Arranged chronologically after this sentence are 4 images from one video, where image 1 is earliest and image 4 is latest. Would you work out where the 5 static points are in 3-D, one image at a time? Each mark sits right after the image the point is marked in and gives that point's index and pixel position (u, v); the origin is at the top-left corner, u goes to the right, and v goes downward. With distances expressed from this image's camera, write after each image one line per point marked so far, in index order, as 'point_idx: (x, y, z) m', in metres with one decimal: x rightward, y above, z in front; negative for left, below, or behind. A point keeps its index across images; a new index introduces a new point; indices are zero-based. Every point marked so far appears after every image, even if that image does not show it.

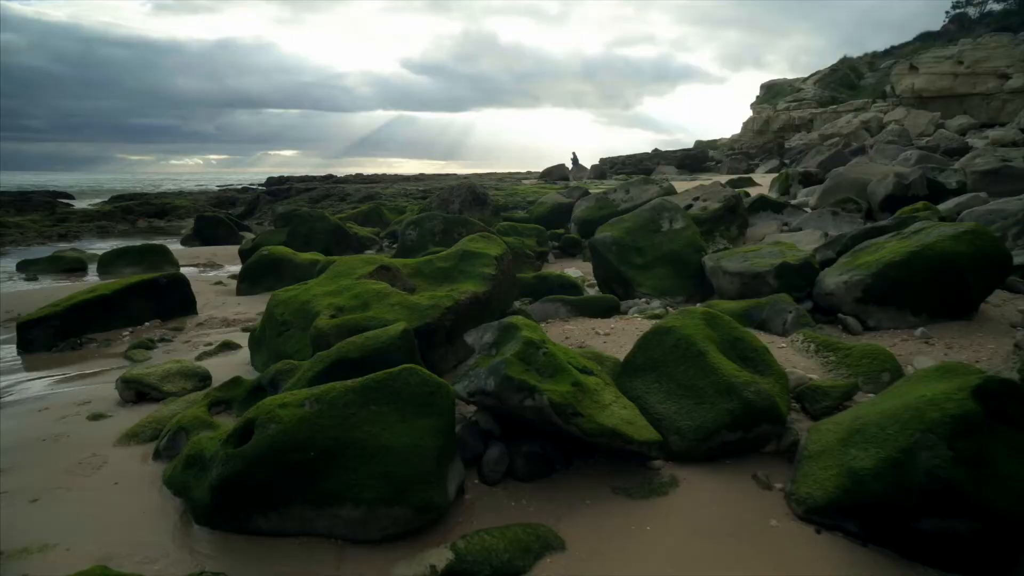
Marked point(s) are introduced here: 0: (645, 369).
0: (+1.0, -0.6, +6.3) m
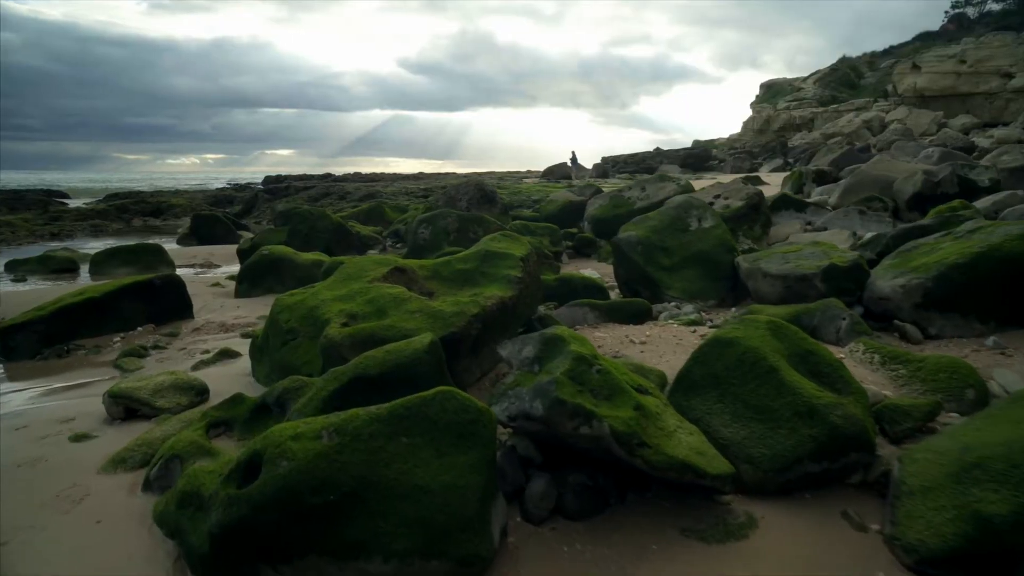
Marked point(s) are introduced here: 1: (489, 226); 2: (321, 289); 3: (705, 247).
0: (+1.3, -0.7, +5.5) m
1: (-0.3, +0.8, +10.6) m
2: (-1.7, 0.0, +7.5) m
3: (+2.5, +0.5, +10.9) m
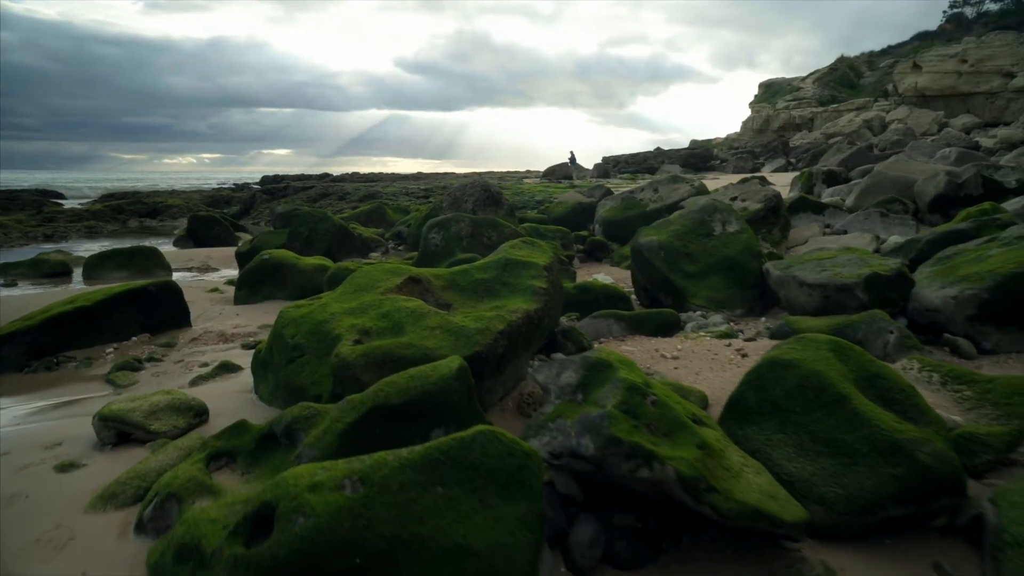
0: (+1.5, -0.8, +4.9) m
1: (-0.1, +0.7, +10.0) m
2: (-1.5, -0.1, +7.0) m
3: (+2.7, +0.4, +10.4) m
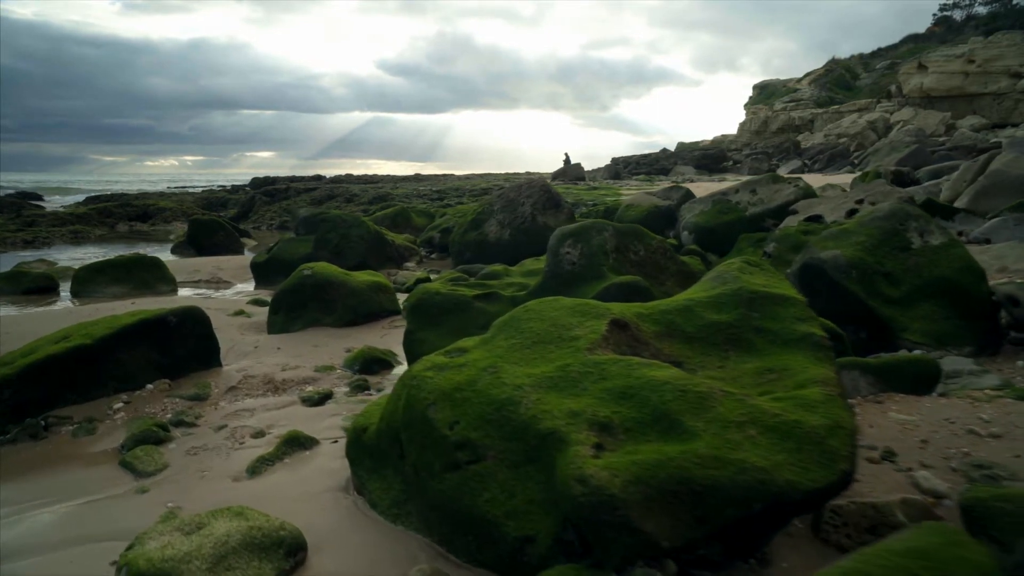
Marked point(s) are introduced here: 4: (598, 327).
0: (+3.0, -1.0, +2.4) m
1: (+1.3, +0.4, +7.5) m
2: (-0.1, -0.4, +4.4) m
3: (+4.1, +0.2, +7.9) m
4: (+0.5, -0.2, +4.5) m
